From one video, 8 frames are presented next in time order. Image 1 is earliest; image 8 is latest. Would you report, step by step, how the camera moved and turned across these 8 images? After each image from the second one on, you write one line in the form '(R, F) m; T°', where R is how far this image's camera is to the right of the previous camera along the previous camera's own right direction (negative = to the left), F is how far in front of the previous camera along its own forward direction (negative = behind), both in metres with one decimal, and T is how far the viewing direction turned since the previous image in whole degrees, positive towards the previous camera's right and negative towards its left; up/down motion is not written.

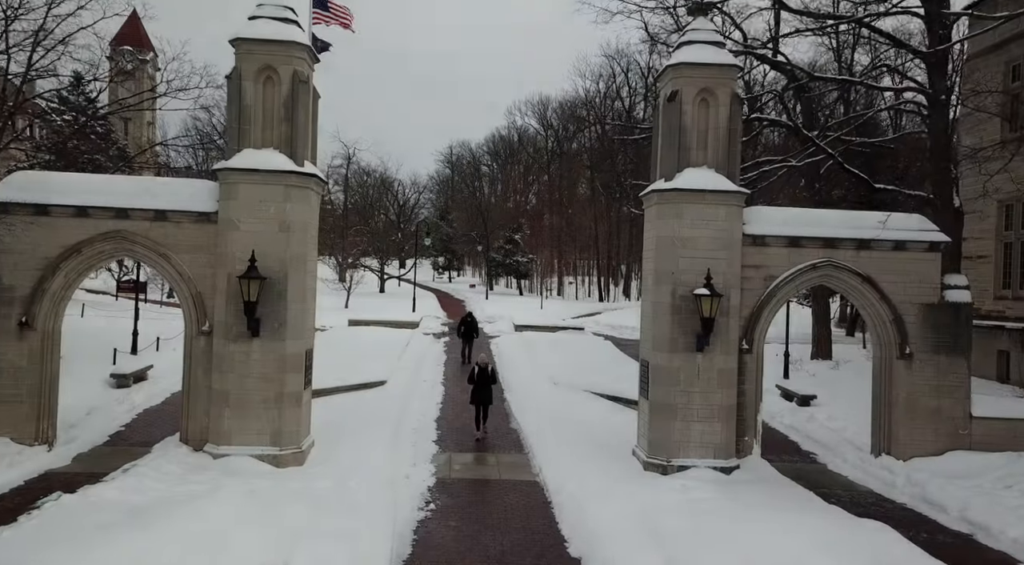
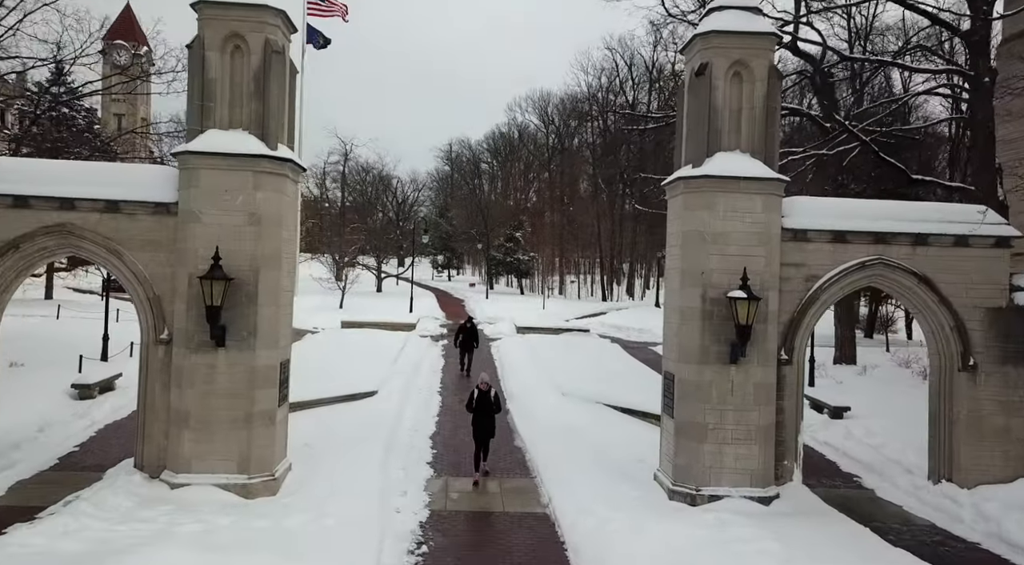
(-0.1, +1.2) m; 0°
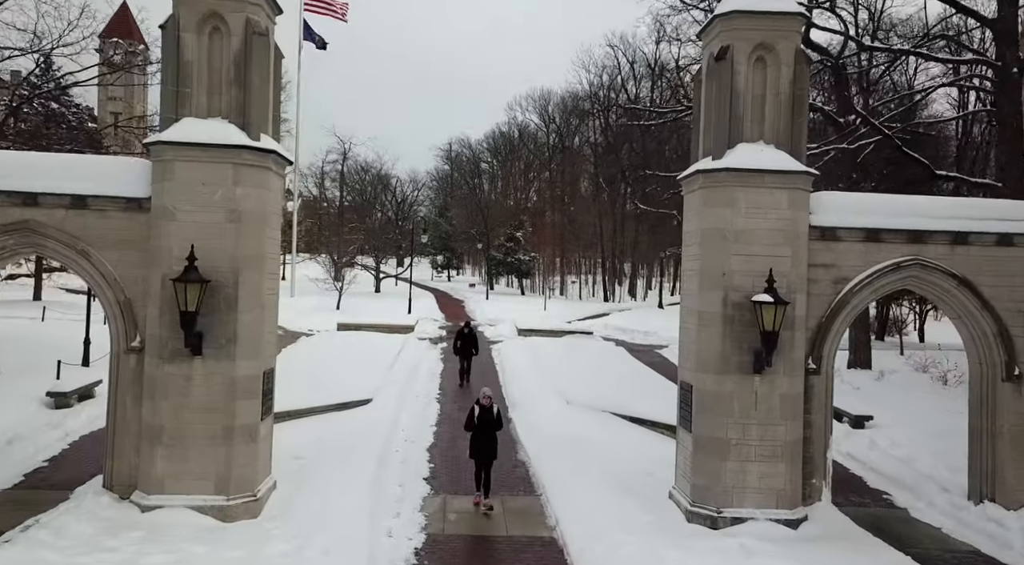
(0.0, +0.7) m; 0°
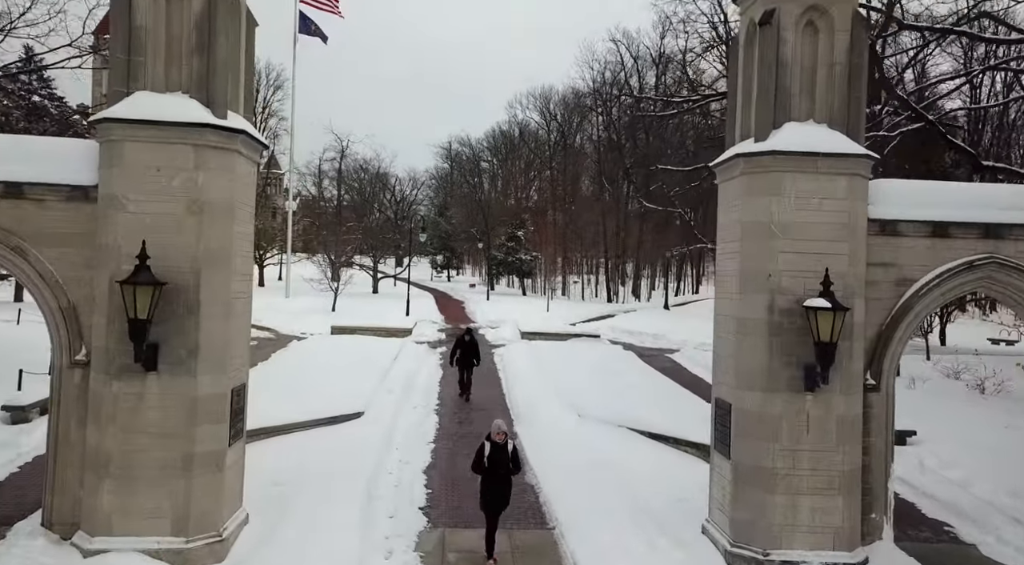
(-0.1, +1.1) m; 0°
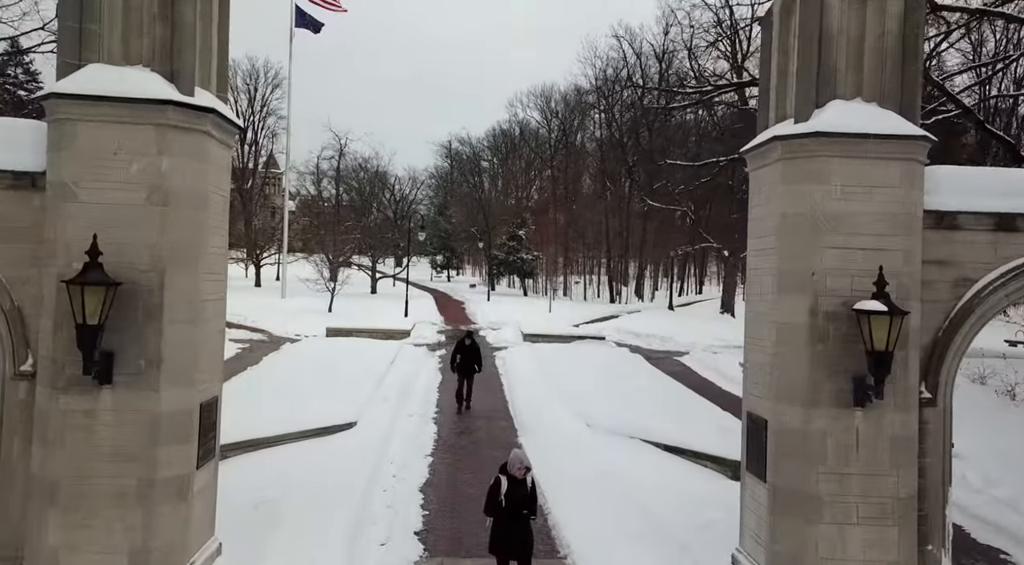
(-0.1, +0.8) m; 0°
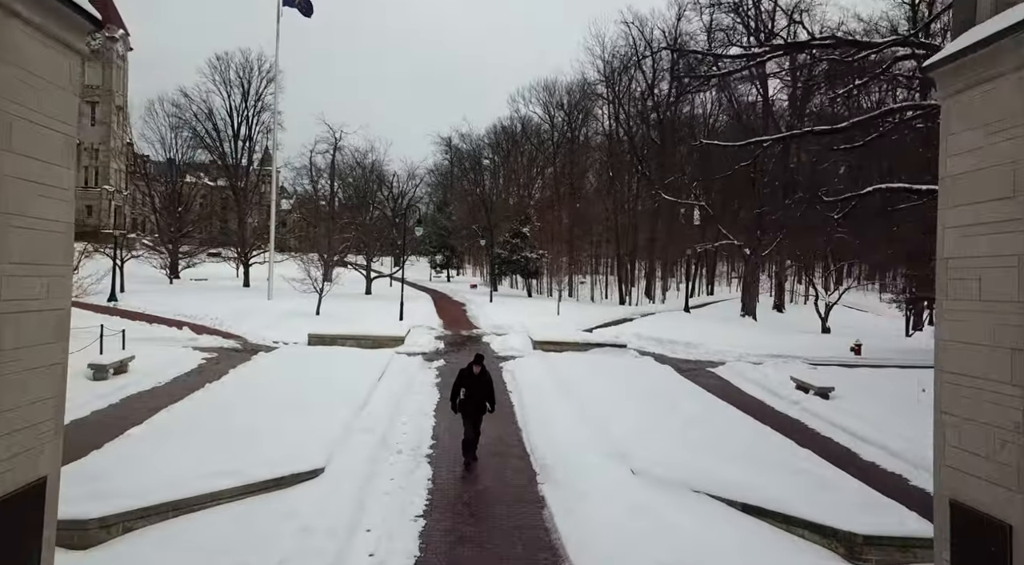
(-0.2, +2.6) m; 0°
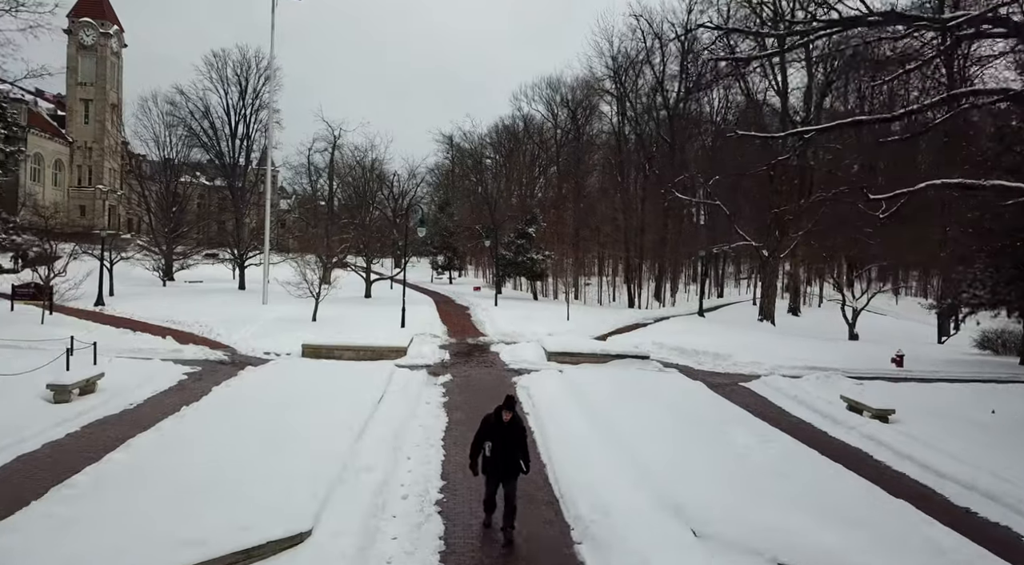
(-0.3, +1.6) m; 0°
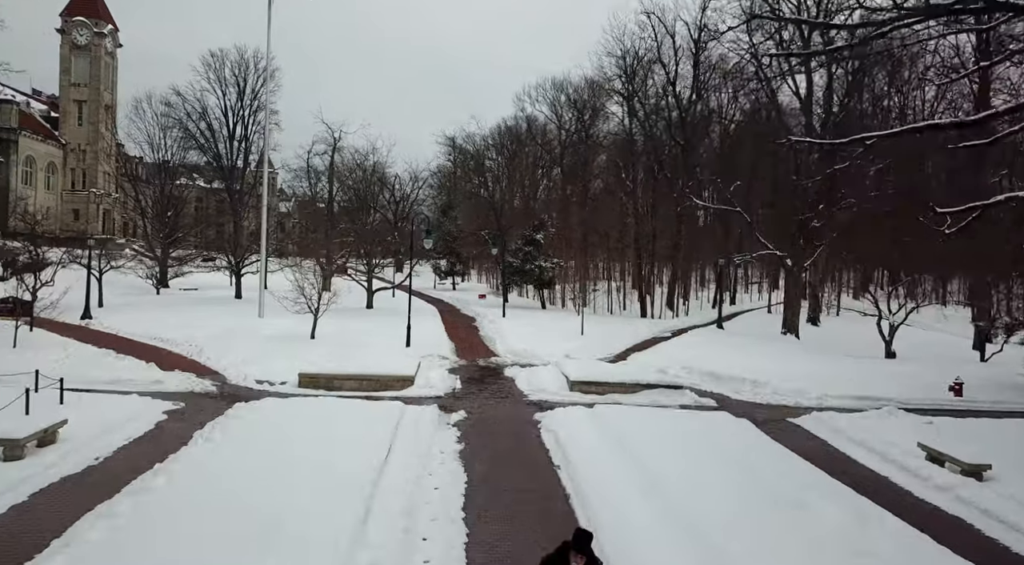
(-0.4, +1.7) m; 0°
